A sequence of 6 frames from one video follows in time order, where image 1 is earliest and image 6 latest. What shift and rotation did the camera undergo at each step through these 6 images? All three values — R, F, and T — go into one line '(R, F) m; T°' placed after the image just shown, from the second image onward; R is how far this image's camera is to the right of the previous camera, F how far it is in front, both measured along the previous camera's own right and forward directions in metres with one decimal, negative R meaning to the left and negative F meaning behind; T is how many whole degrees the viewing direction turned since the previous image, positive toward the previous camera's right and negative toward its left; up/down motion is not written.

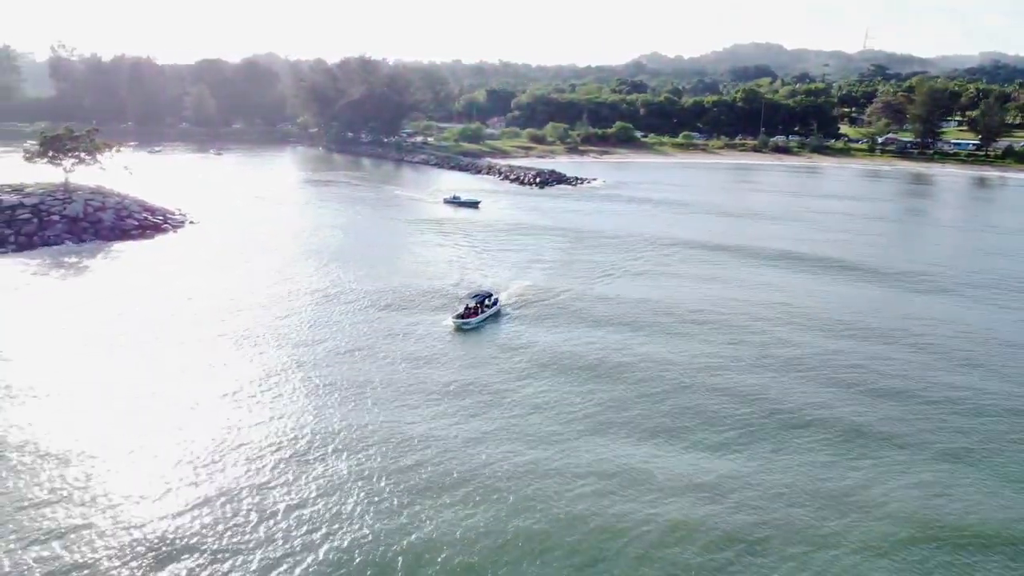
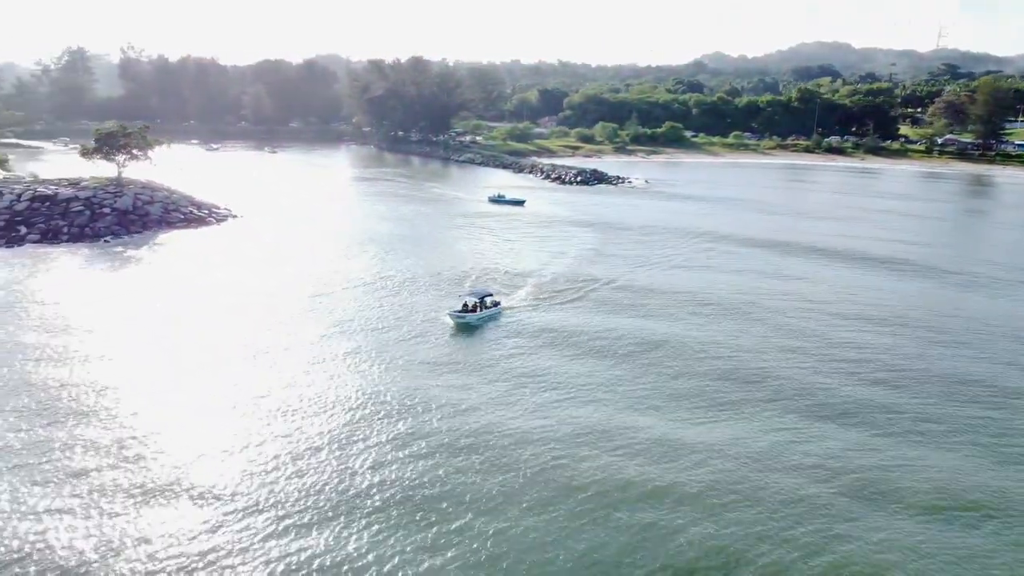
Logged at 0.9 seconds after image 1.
(+1.1, -0.4) m; -4°
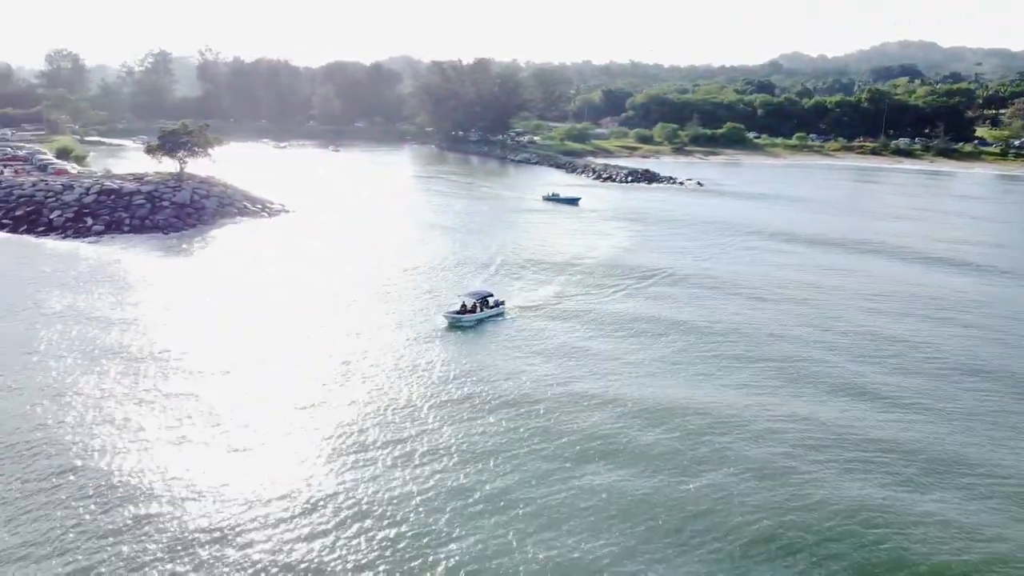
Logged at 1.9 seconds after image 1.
(+1.2, -0.5) m; -5°
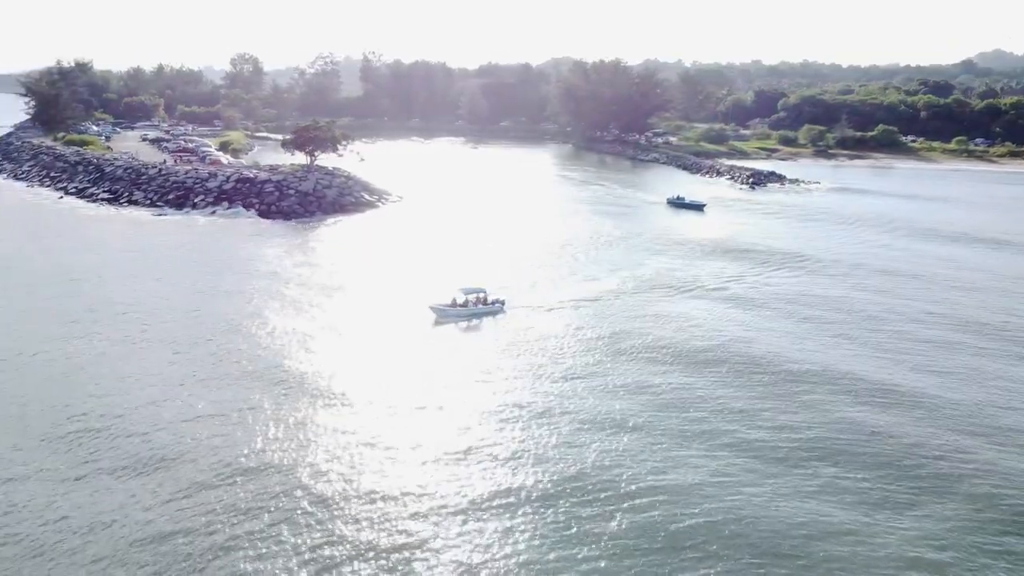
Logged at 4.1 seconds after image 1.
(+2.7, -0.8) m; -11°
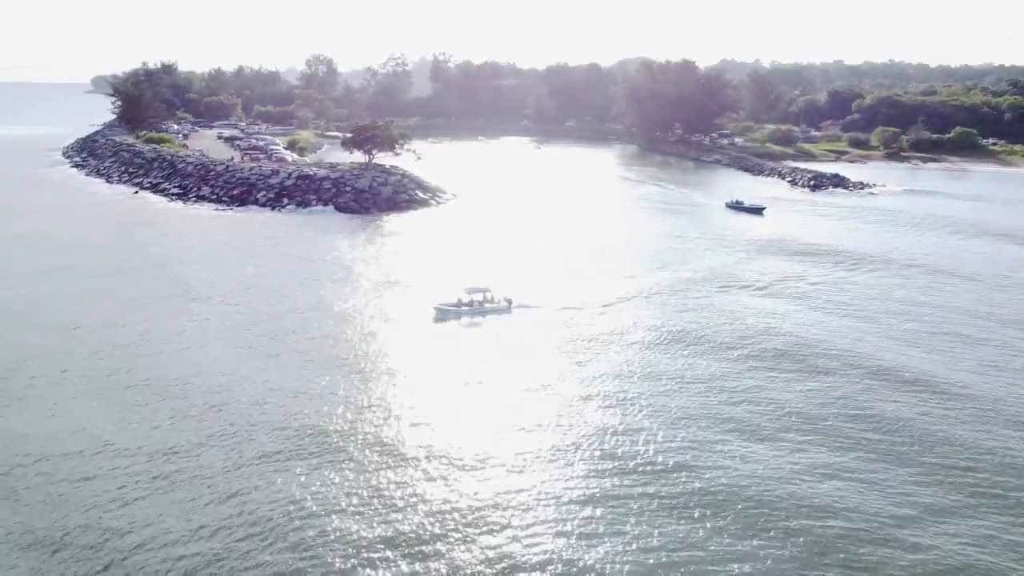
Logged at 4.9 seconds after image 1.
(+1.0, -0.3) m; -5°
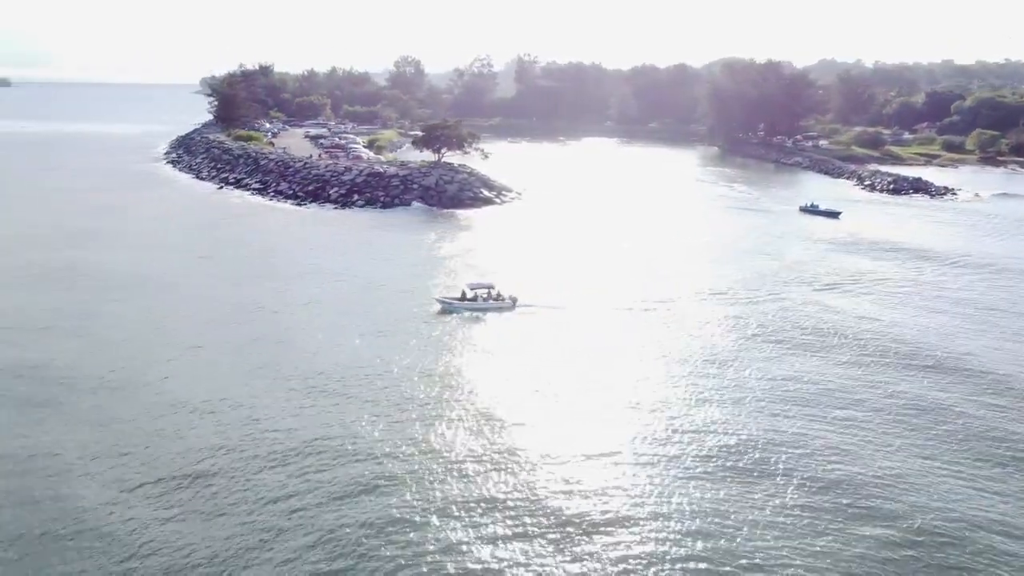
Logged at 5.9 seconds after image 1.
(+1.2, -0.4) m; -6°
